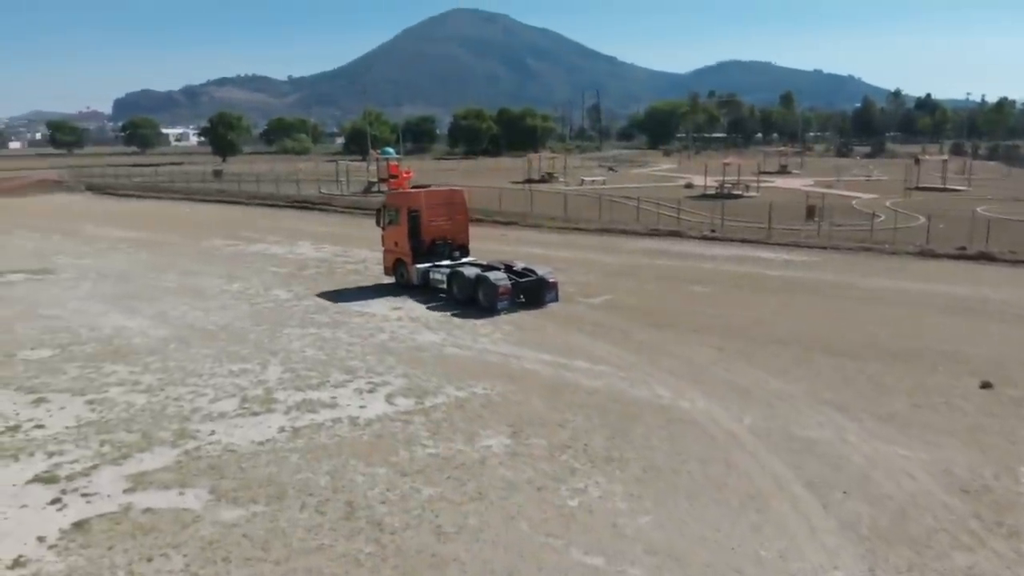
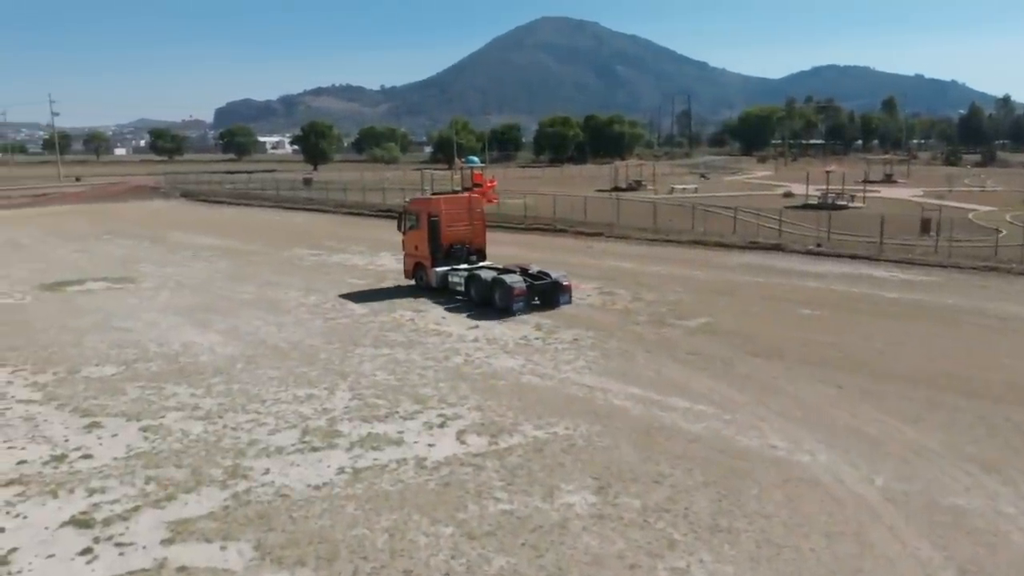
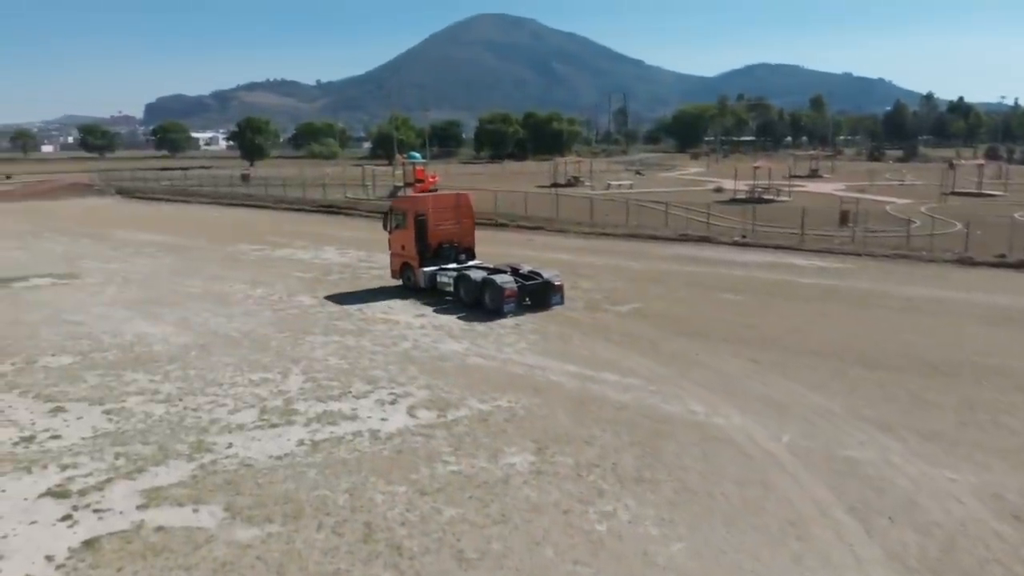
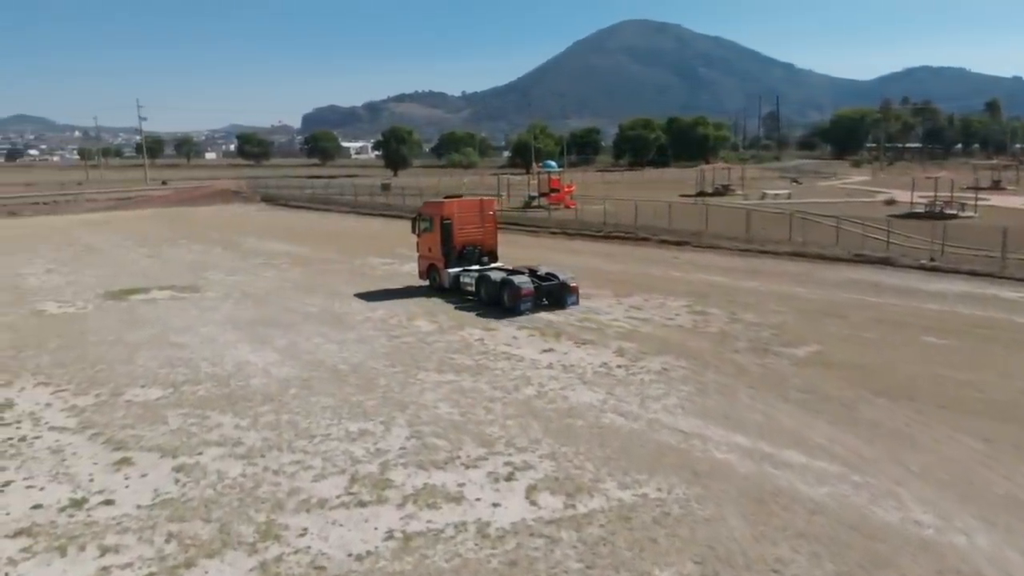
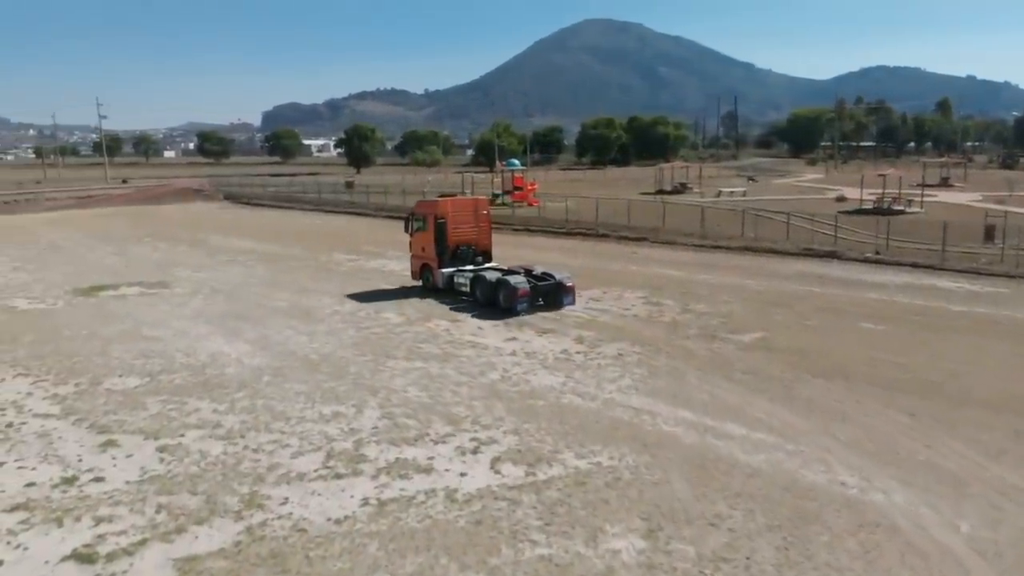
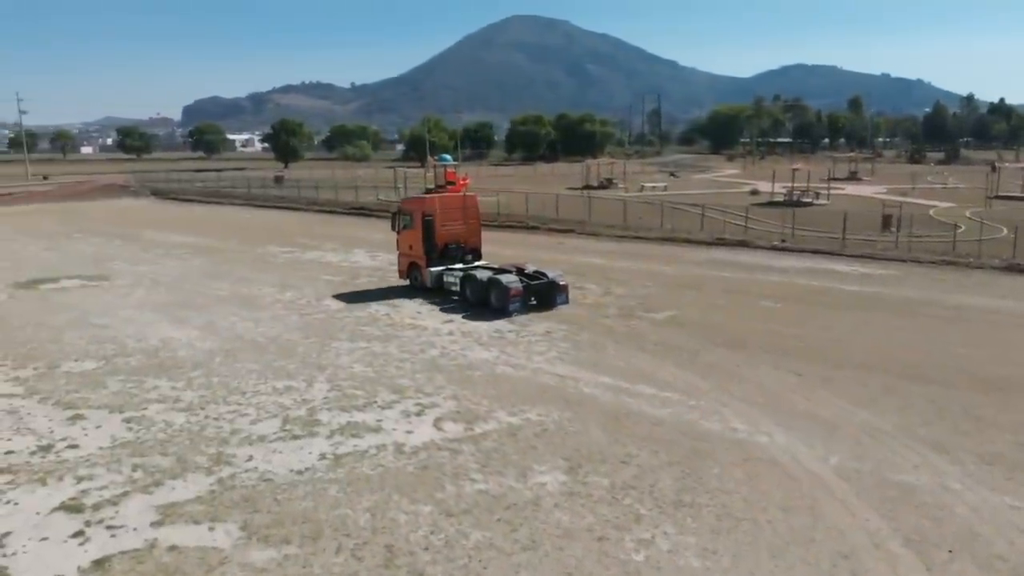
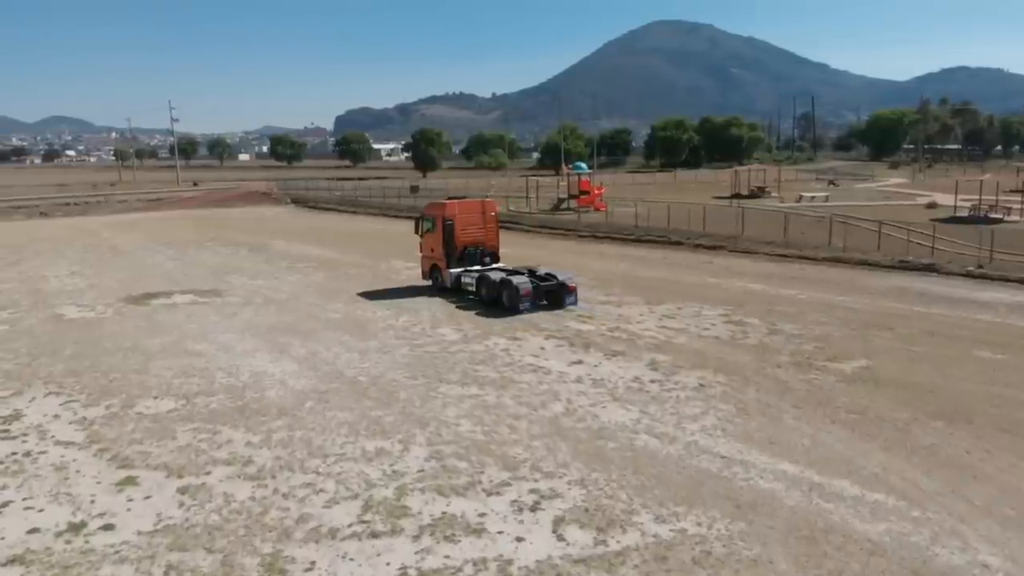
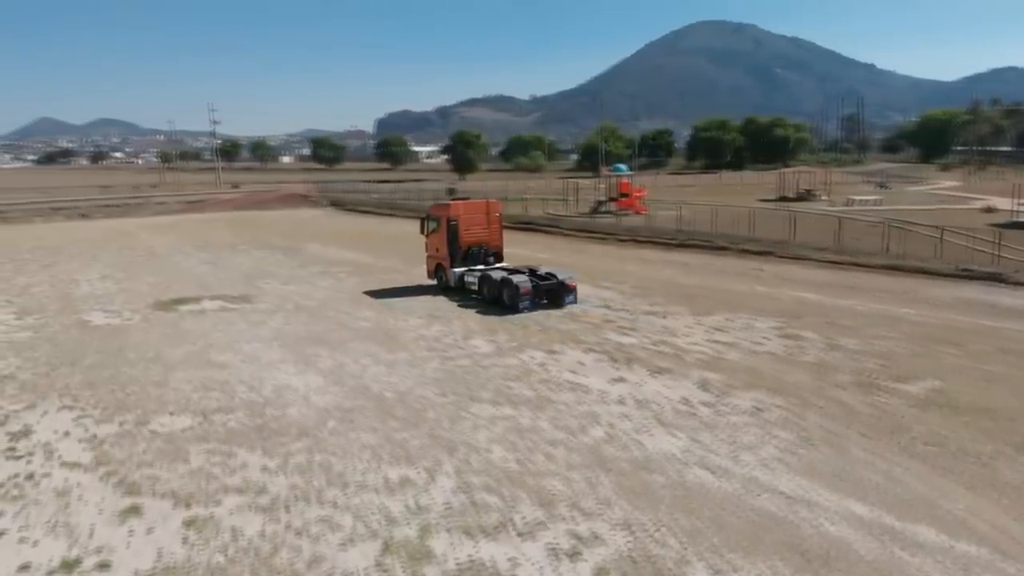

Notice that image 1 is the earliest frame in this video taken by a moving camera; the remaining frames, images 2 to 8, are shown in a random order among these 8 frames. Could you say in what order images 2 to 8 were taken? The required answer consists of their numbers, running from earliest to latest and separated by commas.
3, 6, 2, 5, 4, 7, 8
